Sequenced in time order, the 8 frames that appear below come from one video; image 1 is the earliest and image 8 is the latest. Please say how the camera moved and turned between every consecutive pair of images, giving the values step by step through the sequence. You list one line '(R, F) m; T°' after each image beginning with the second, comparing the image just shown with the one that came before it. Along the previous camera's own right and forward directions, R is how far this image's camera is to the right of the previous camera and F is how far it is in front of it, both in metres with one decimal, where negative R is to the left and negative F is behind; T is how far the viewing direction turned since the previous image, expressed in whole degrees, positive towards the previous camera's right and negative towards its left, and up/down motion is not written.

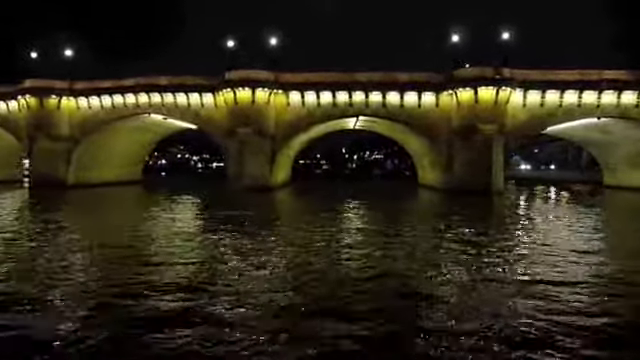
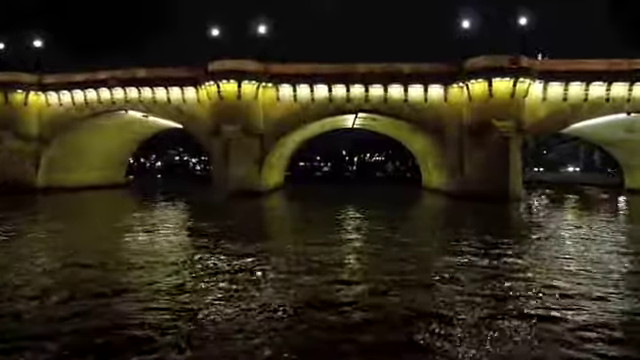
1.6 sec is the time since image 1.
(+0.3, +4.5) m; 0°
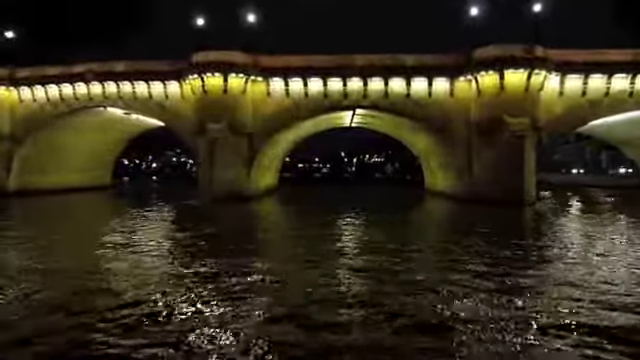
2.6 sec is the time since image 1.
(+0.2, +3.2) m; 0°
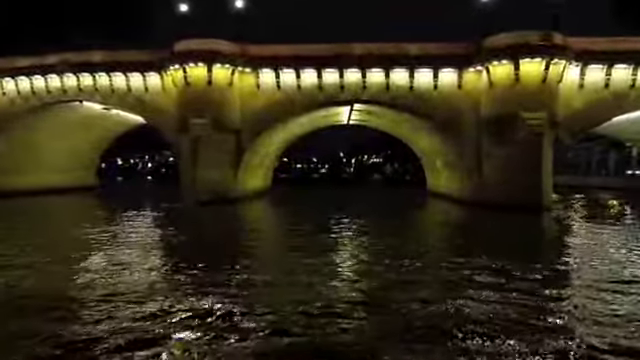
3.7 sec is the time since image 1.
(+0.2, +3.1) m; 0°
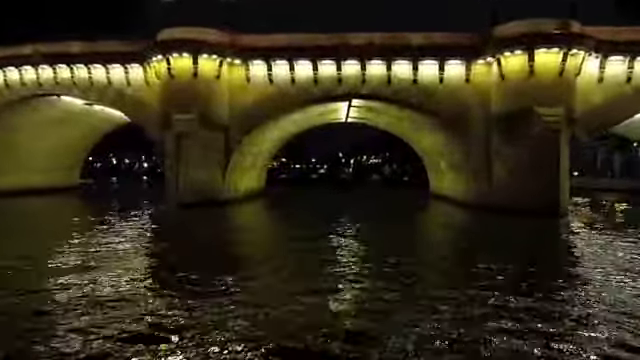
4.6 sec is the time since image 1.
(+0.2, +2.4) m; 0°
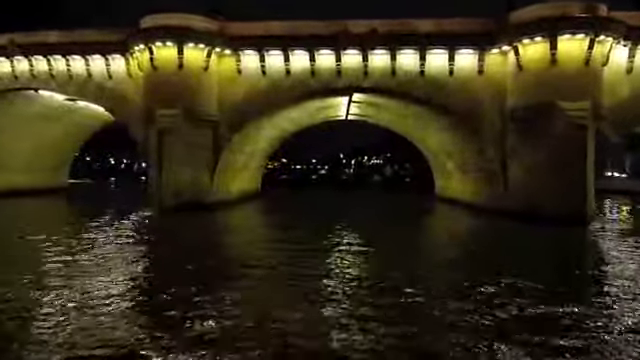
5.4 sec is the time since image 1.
(+0.1, +2.6) m; 0°
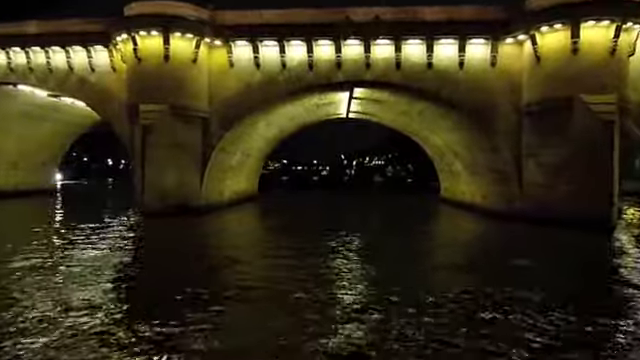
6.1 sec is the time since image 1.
(+0.1, +2.0) m; 0°
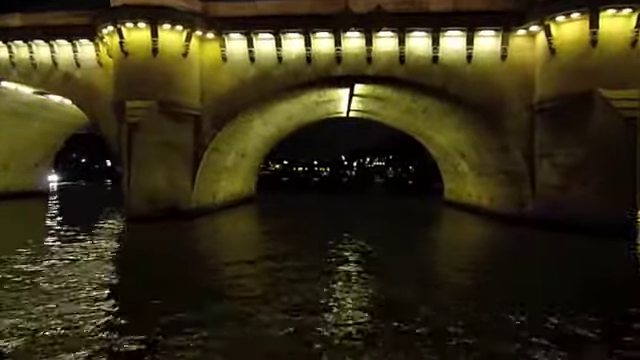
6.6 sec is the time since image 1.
(+0.1, +1.5) m; 0°
